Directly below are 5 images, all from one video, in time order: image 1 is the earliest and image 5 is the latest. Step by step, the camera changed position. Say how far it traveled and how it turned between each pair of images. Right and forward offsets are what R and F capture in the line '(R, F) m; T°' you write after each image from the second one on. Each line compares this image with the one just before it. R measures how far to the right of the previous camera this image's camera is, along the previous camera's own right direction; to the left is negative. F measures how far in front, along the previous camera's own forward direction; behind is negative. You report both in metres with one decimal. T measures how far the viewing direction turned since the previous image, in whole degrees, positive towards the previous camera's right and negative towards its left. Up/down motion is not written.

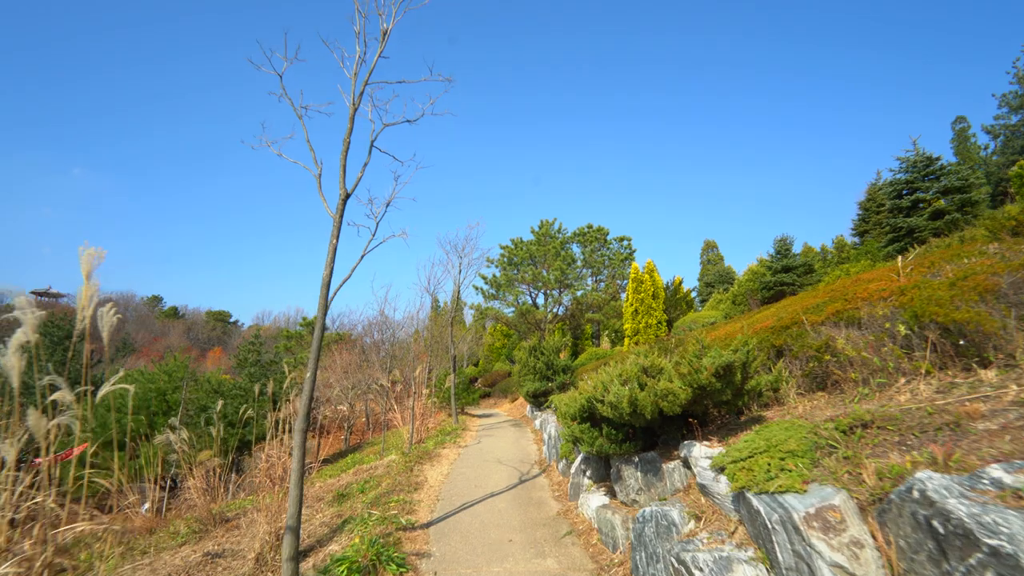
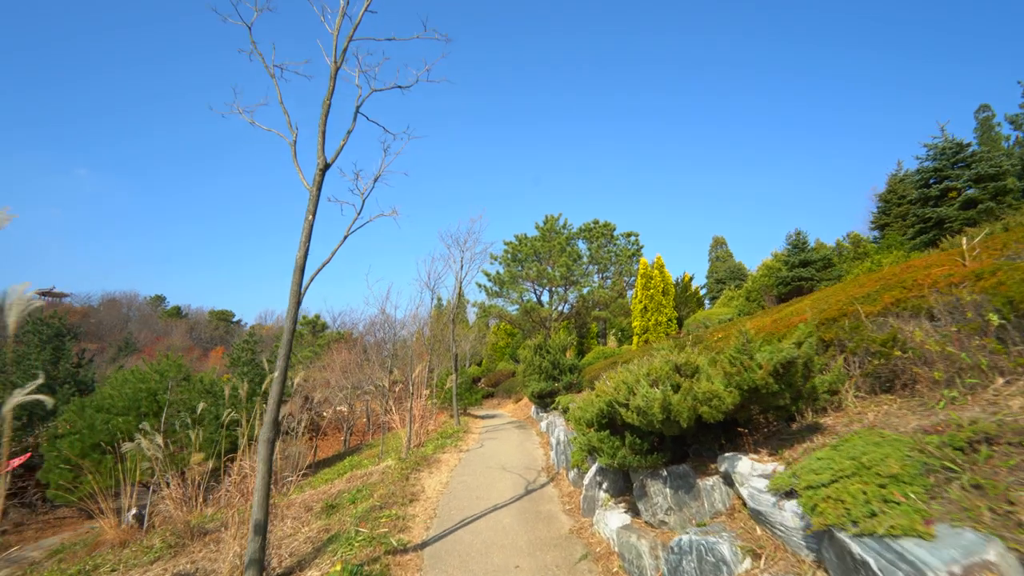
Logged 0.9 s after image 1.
(0.0, +0.8) m; 0°
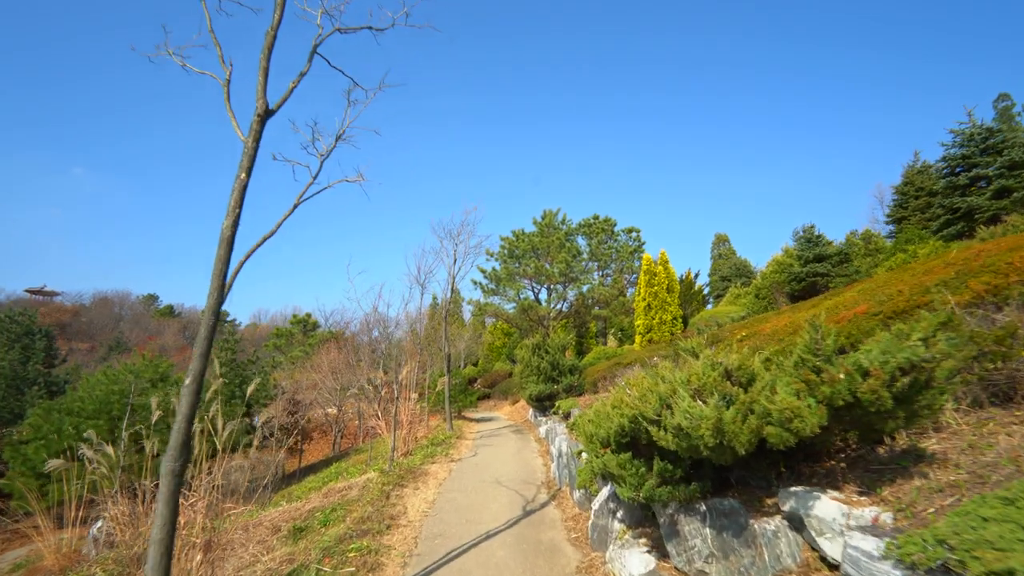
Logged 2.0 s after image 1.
(0.0, +1.1) m; 0°
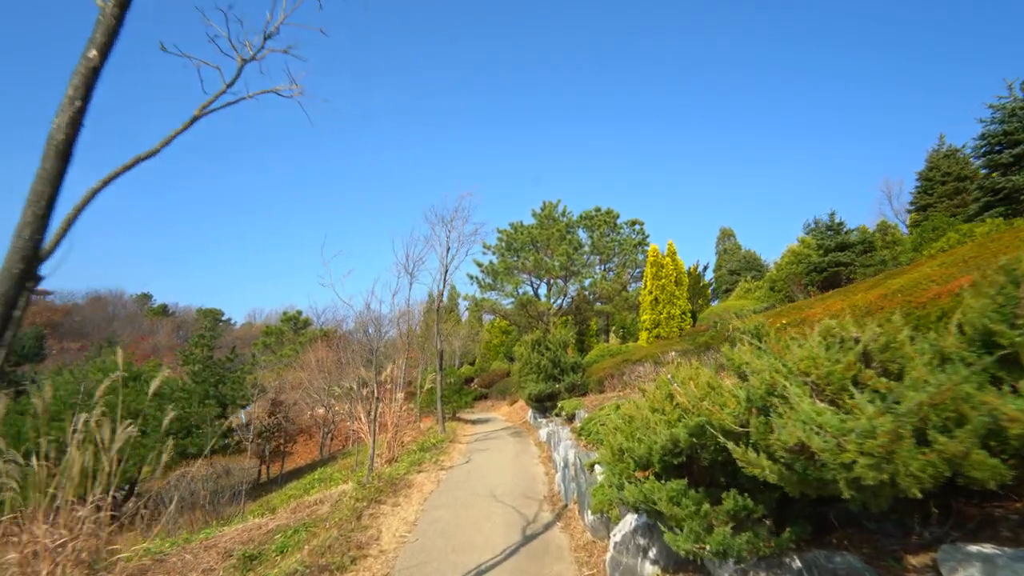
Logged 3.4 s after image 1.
(0.0, +1.2) m; 0°
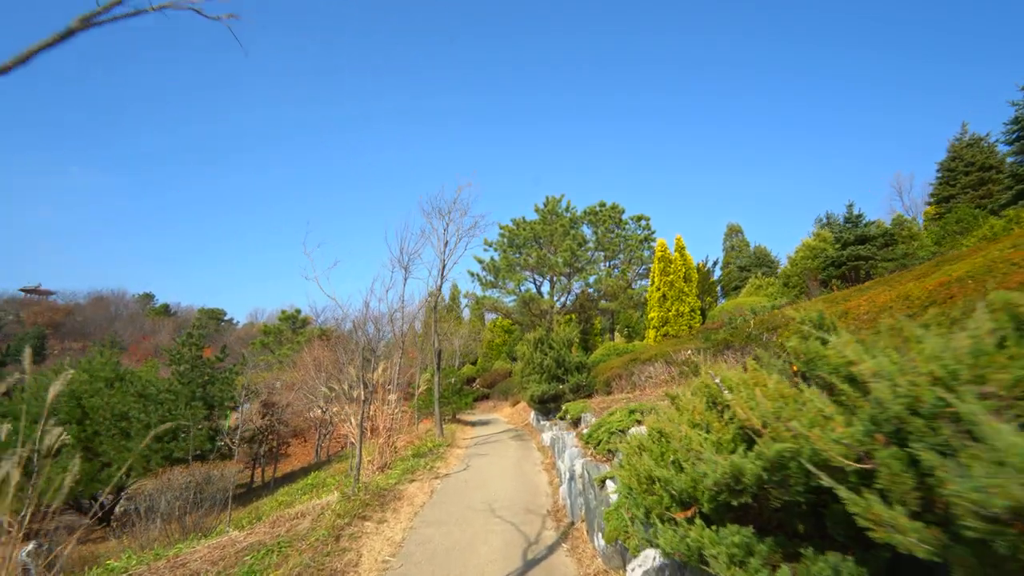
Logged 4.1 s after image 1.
(0.0, +0.7) m; 0°
